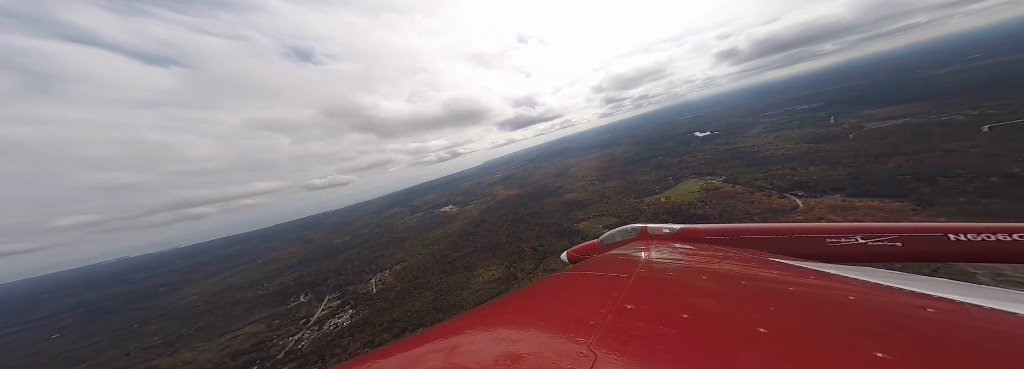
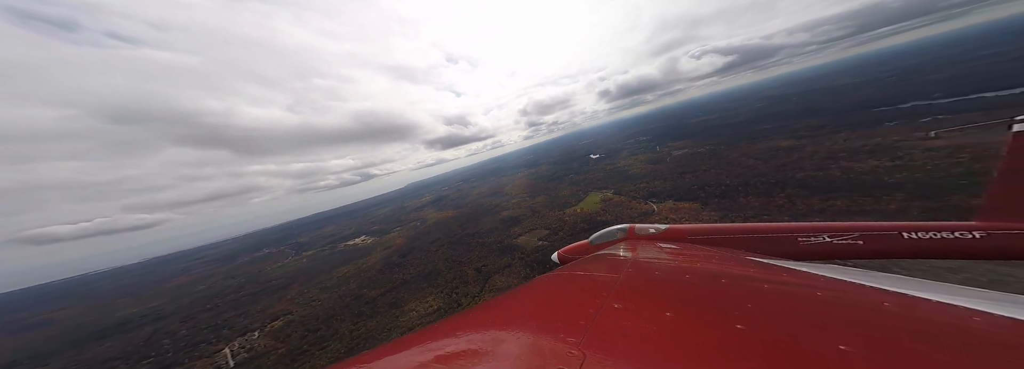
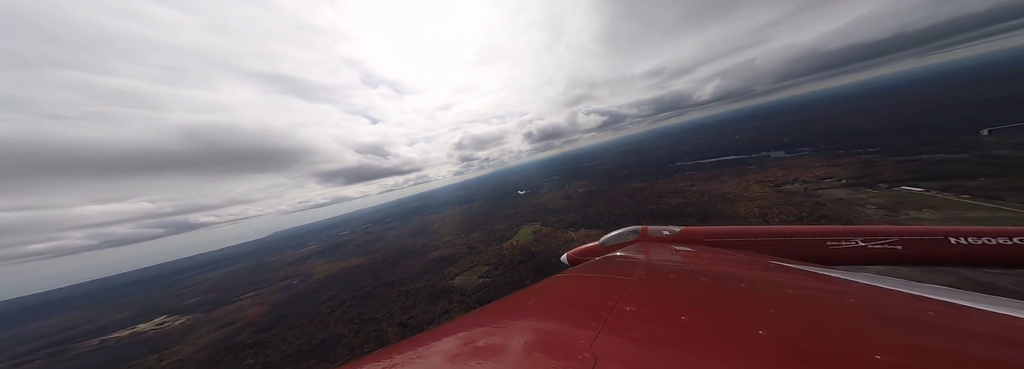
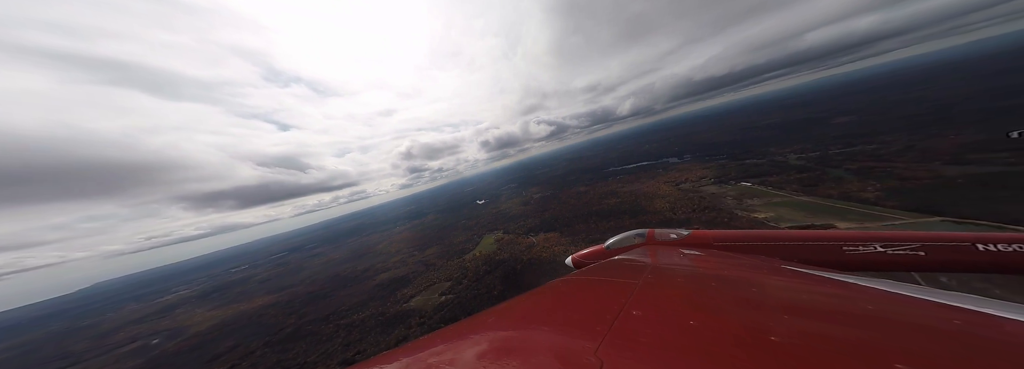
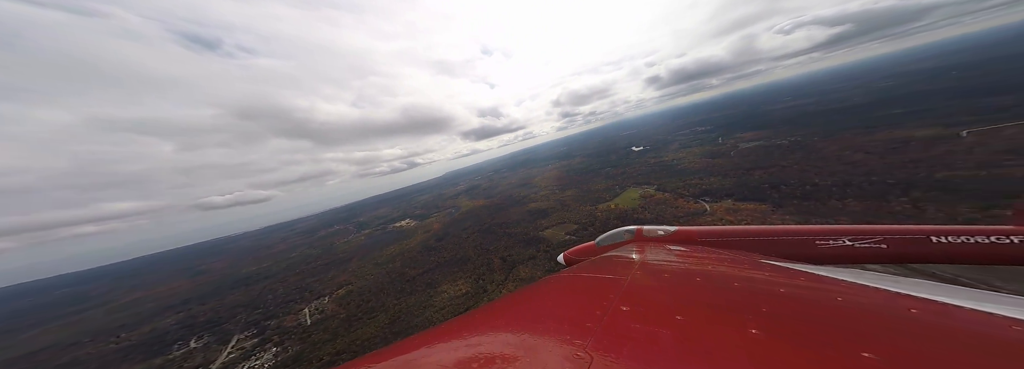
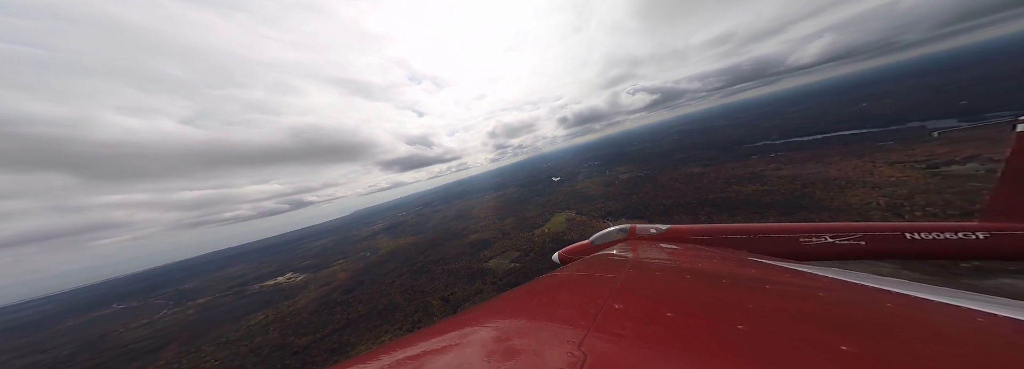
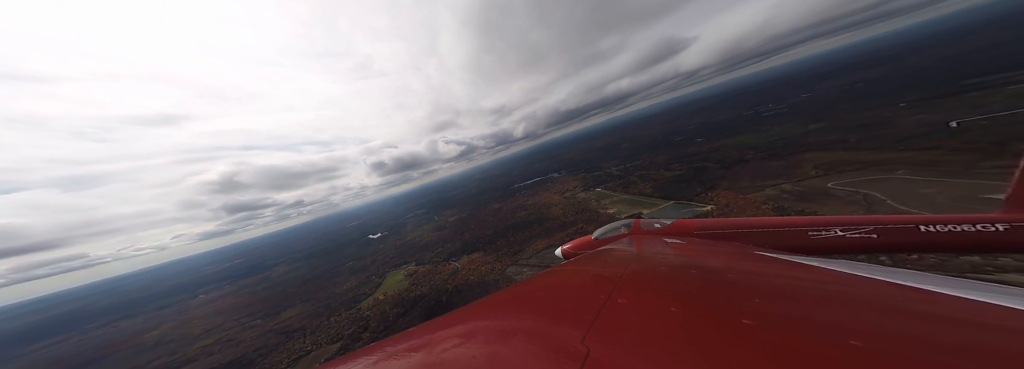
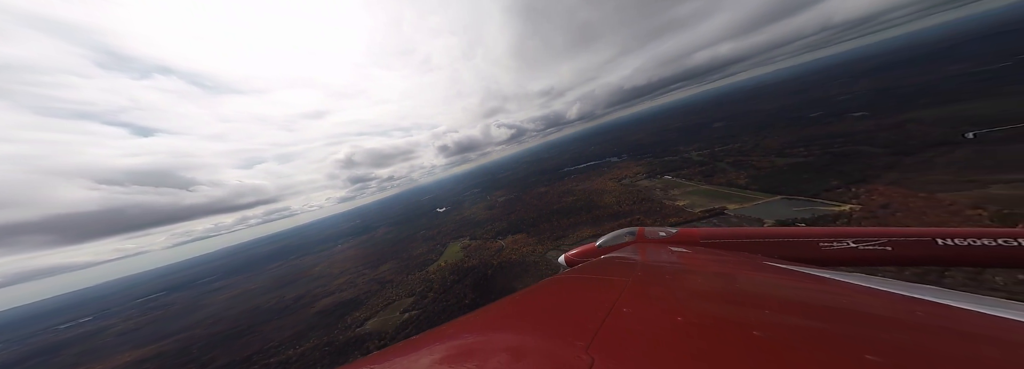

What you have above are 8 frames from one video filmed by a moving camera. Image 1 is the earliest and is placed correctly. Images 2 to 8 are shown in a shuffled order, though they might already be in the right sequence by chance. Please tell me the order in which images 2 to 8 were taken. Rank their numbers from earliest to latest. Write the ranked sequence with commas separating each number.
5, 2, 6, 3, 4, 8, 7
